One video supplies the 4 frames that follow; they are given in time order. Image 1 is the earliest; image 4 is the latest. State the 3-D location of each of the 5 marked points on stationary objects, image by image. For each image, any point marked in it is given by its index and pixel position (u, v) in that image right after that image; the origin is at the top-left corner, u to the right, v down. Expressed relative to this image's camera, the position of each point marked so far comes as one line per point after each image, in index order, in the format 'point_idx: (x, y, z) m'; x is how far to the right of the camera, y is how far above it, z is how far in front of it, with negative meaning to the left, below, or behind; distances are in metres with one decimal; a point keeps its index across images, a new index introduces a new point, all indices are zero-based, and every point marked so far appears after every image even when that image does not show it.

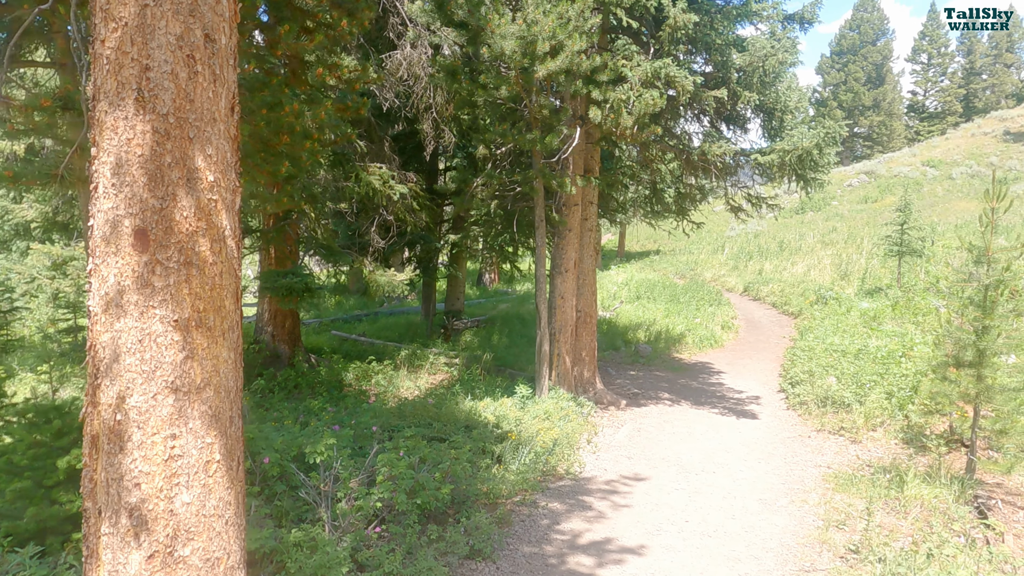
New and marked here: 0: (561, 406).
0: (+0.6, -1.6, +8.8) m
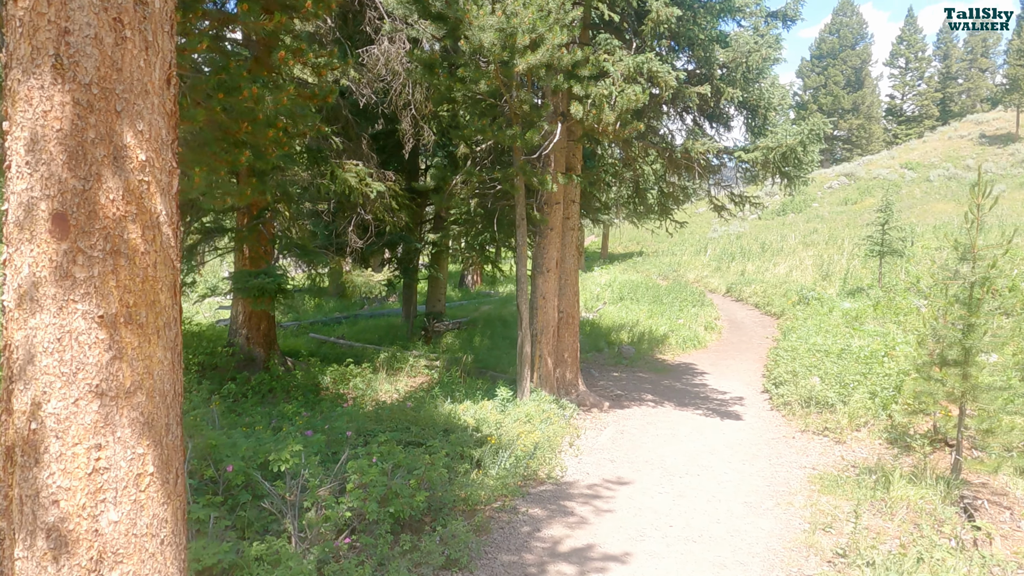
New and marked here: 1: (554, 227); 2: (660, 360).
0: (+0.4, -1.6, +8.7) m
1: (+0.6, +0.9, +9.4) m
2: (+3.0, -1.5, +13.4) m
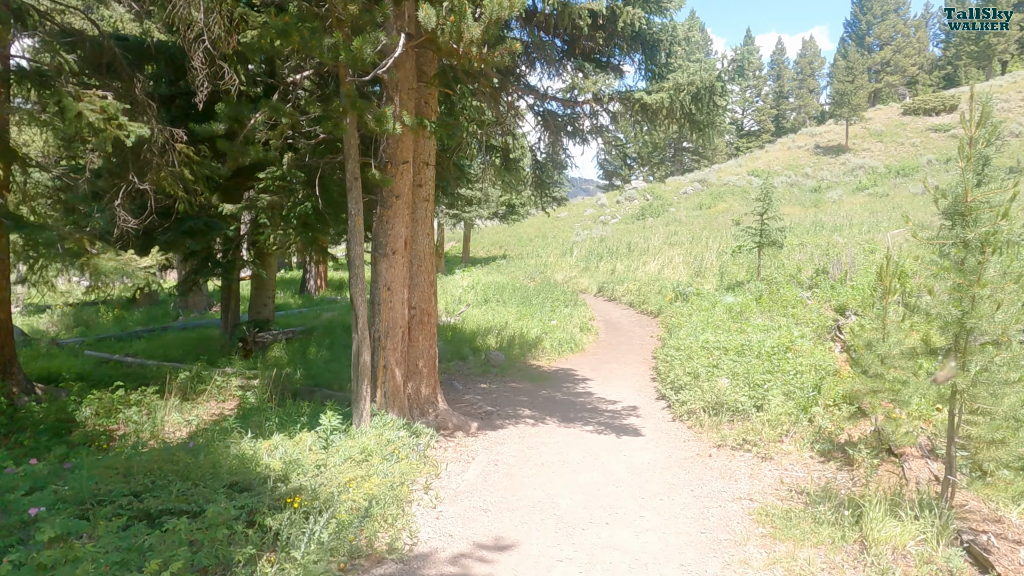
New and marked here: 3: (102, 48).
0: (-1.2, -1.4, +6.2) m
1: (-1.2, +1.0, +7.0) m
2: (+0.4, -1.4, +11.4) m
3: (-4.9, +2.9, +7.8) m
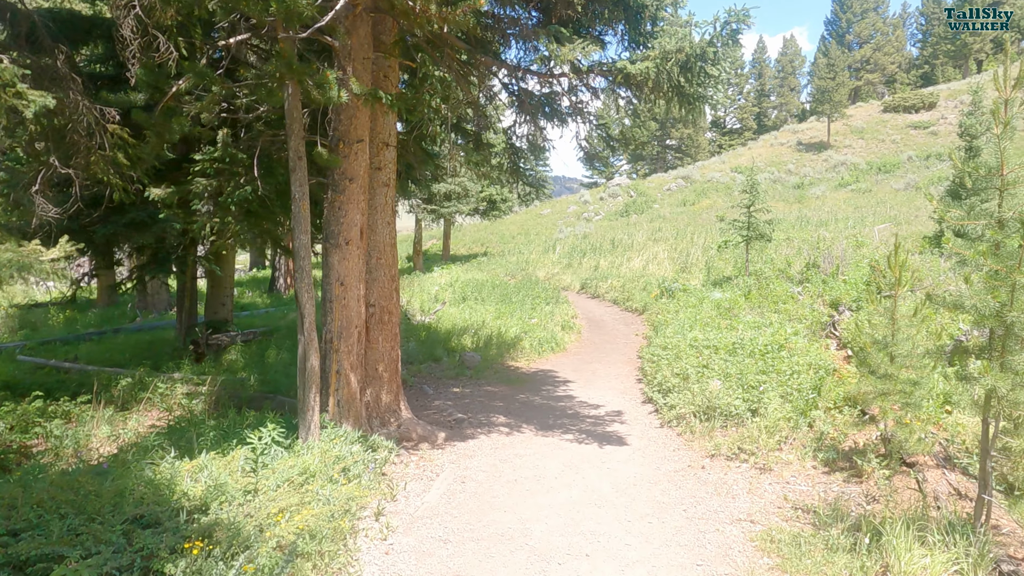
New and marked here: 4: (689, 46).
0: (-1.5, -1.4, +5.4) m
1: (-1.5, +1.1, +6.2) m
2: (0.0, -1.3, +10.7) m
3: (-5.2, +2.9, +7.0) m
4: (+1.5, +2.1, +5.8) m
